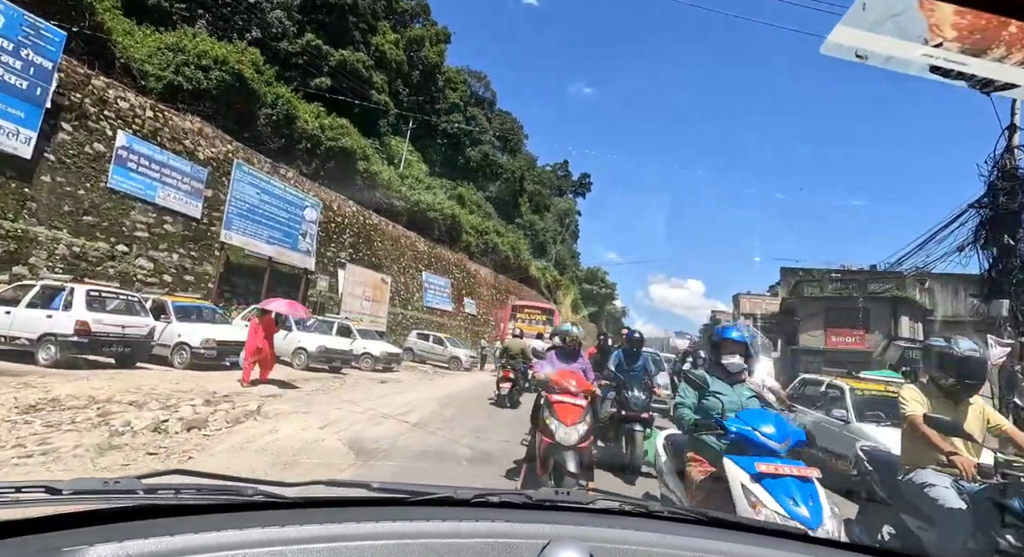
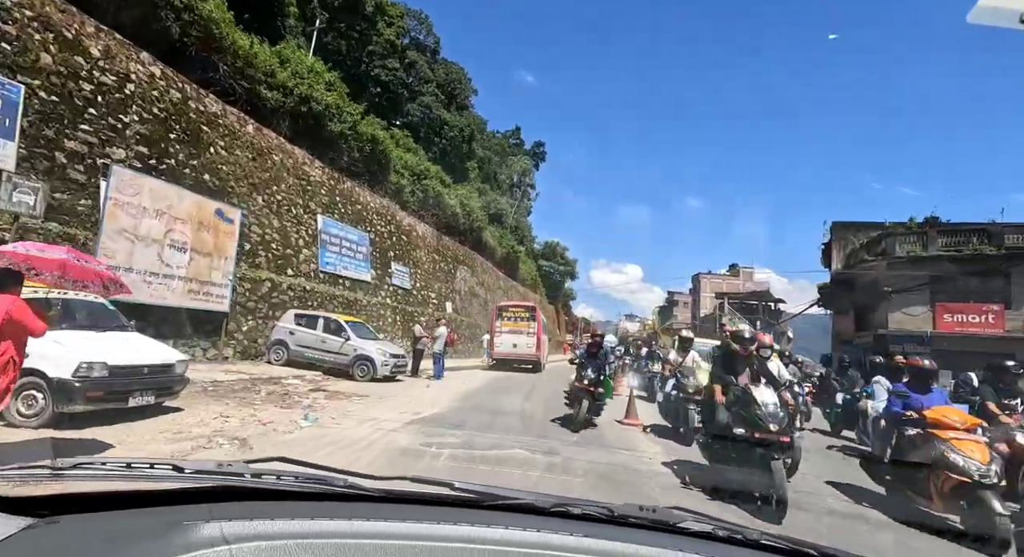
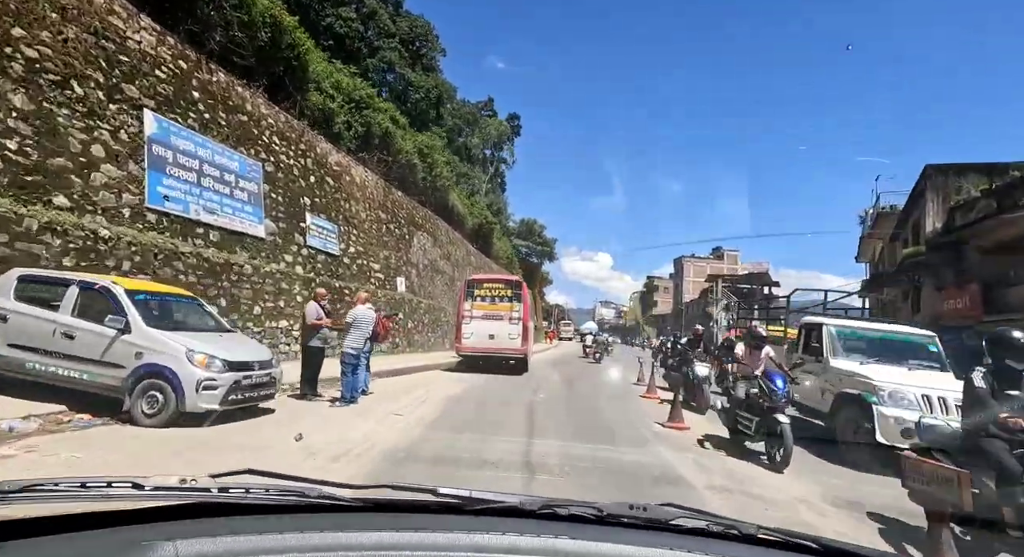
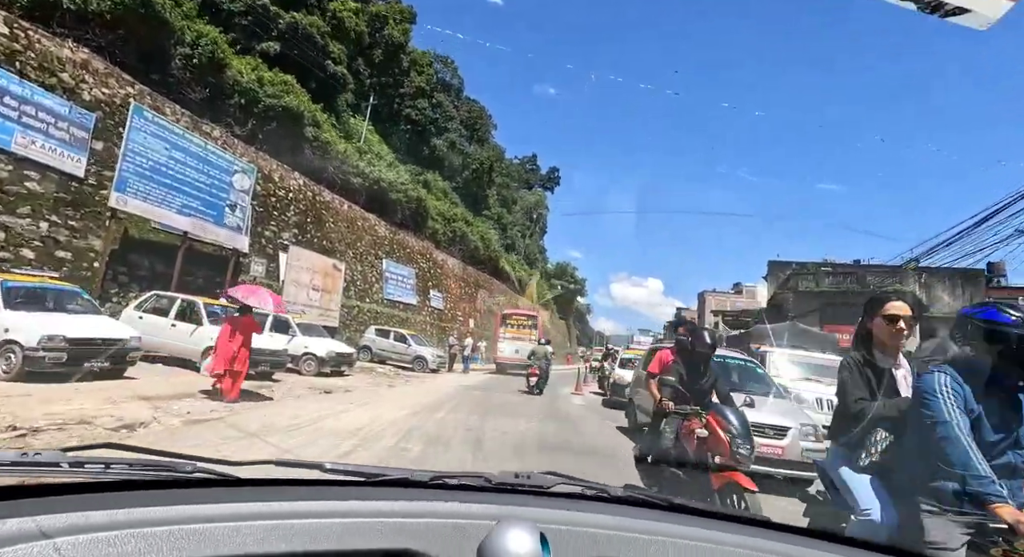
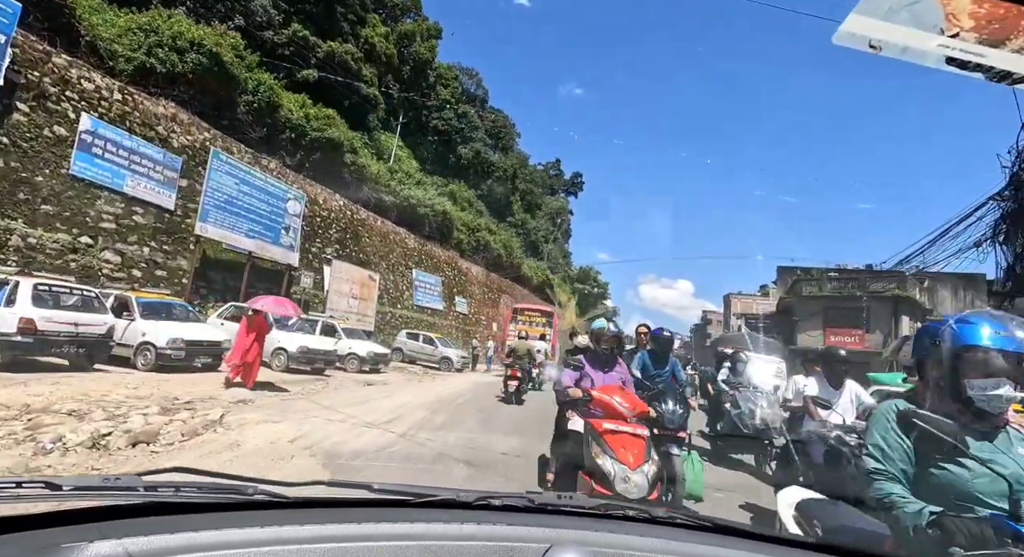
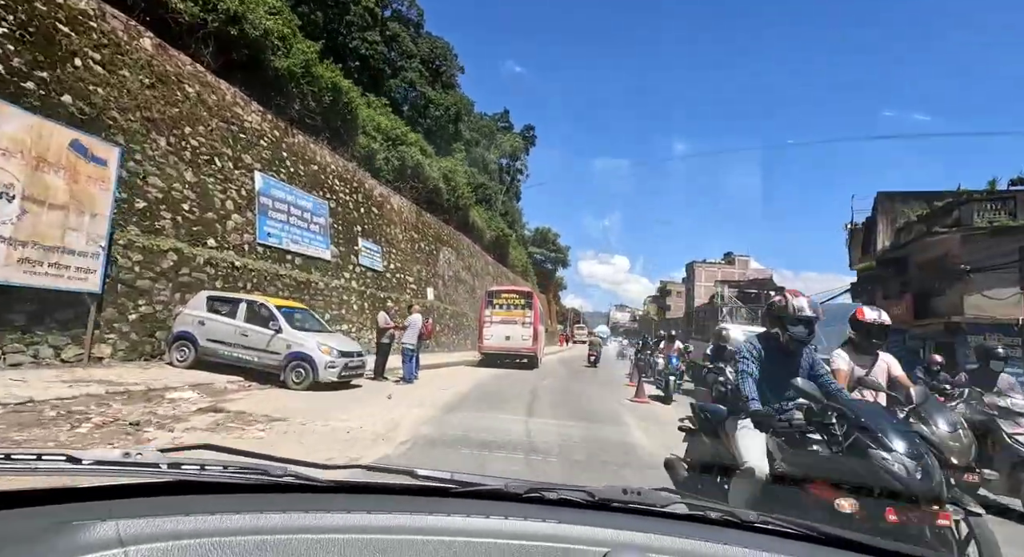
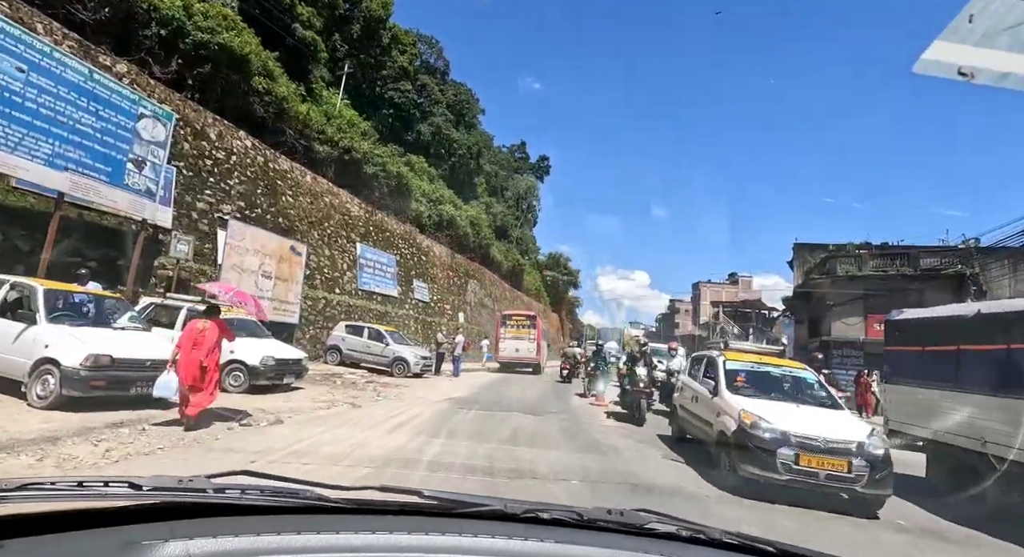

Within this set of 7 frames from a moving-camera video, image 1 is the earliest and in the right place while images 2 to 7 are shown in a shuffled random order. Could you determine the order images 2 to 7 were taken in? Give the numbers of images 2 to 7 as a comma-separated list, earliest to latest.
5, 4, 7, 2, 6, 3
